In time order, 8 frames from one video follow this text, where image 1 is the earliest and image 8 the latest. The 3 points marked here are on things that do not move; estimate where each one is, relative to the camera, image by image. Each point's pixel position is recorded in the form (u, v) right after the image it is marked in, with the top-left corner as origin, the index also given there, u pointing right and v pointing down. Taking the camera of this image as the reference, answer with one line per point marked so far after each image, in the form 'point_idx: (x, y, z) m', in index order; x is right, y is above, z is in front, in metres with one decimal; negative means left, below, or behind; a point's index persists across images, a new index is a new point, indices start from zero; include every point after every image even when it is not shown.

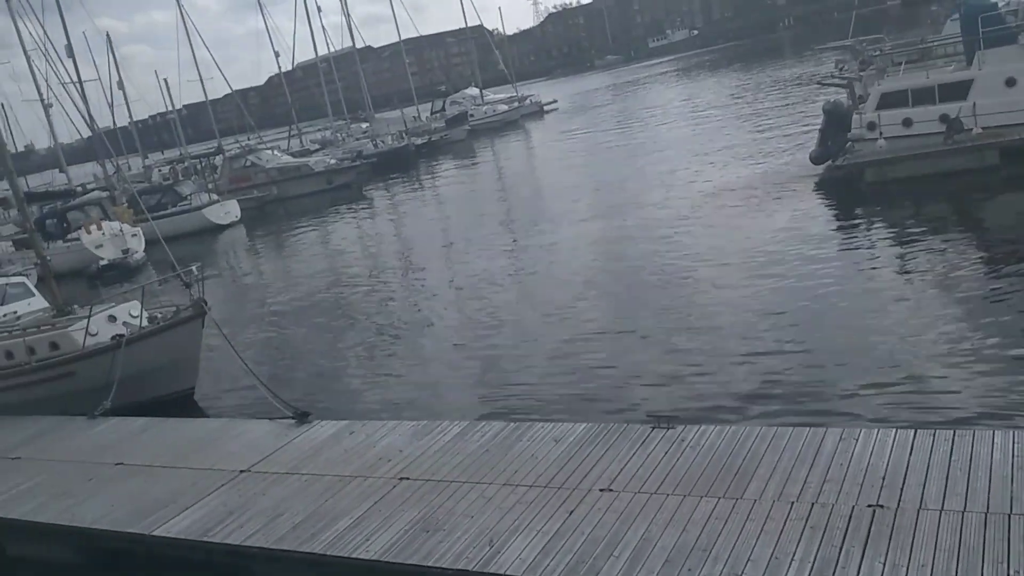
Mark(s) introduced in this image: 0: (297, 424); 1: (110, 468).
0: (-1.8, -1.2, +8.2) m
1: (-3.4, -1.5, +8.1) m
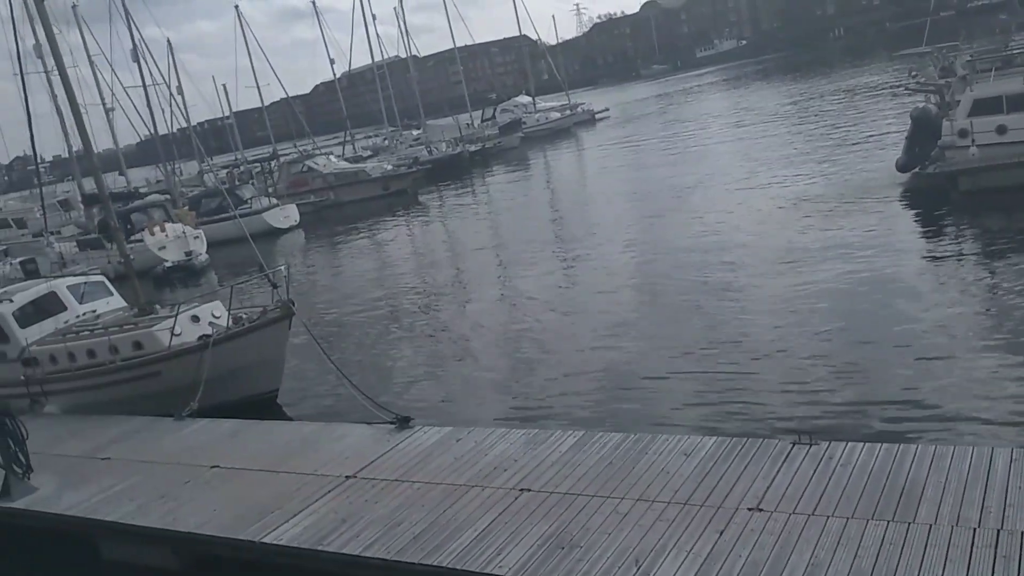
0: (-0.9, -1.2, +7.9) m
1: (-2.5, -1.5, +7.9) m
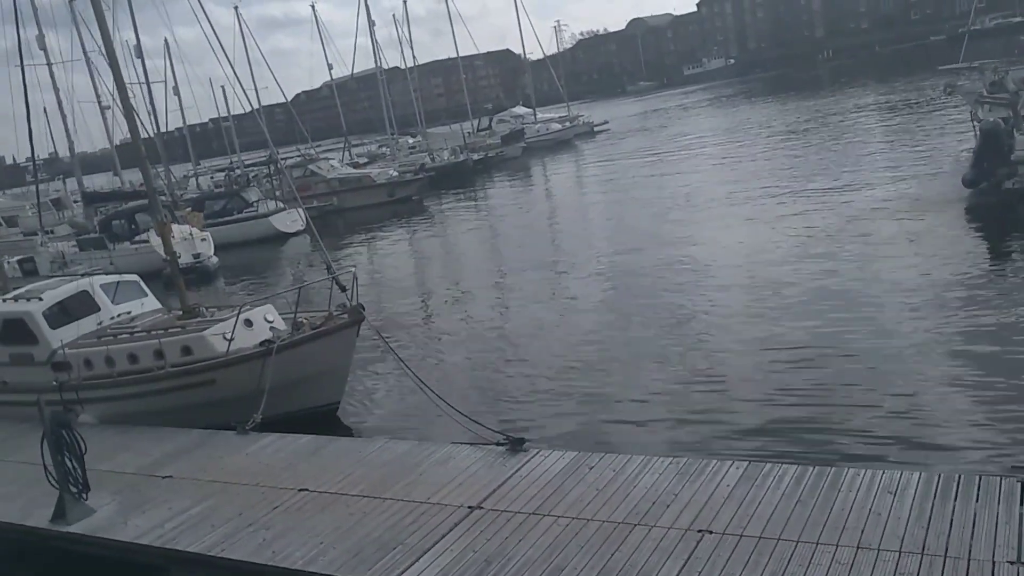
0: (0.0, -1.2, +7.0) m
1: (-1.6, -1.5, +6.9) m
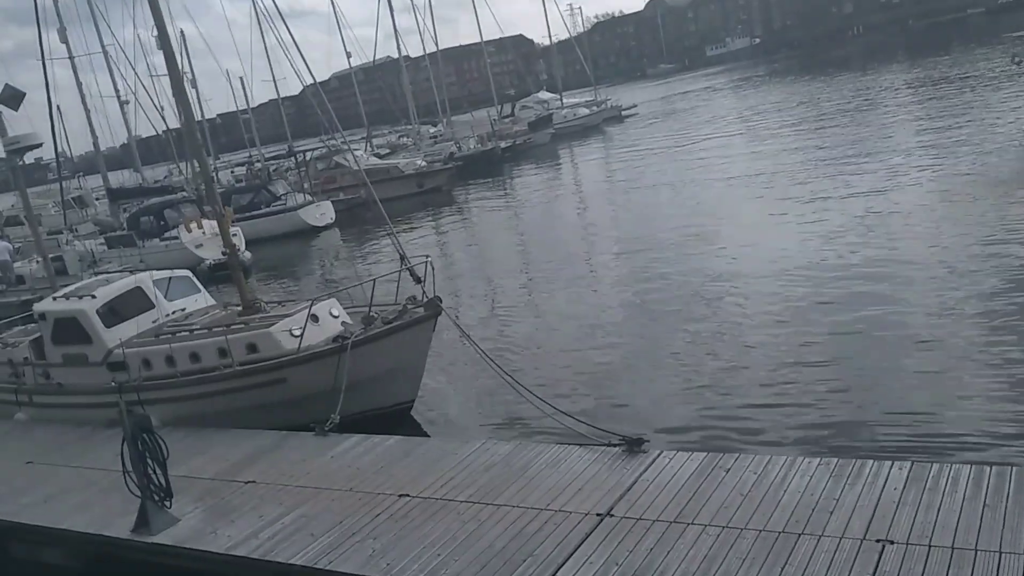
0: (+0.8, -1.1, +6.5) m
1: (-0.8, -1.5, +6.4) m
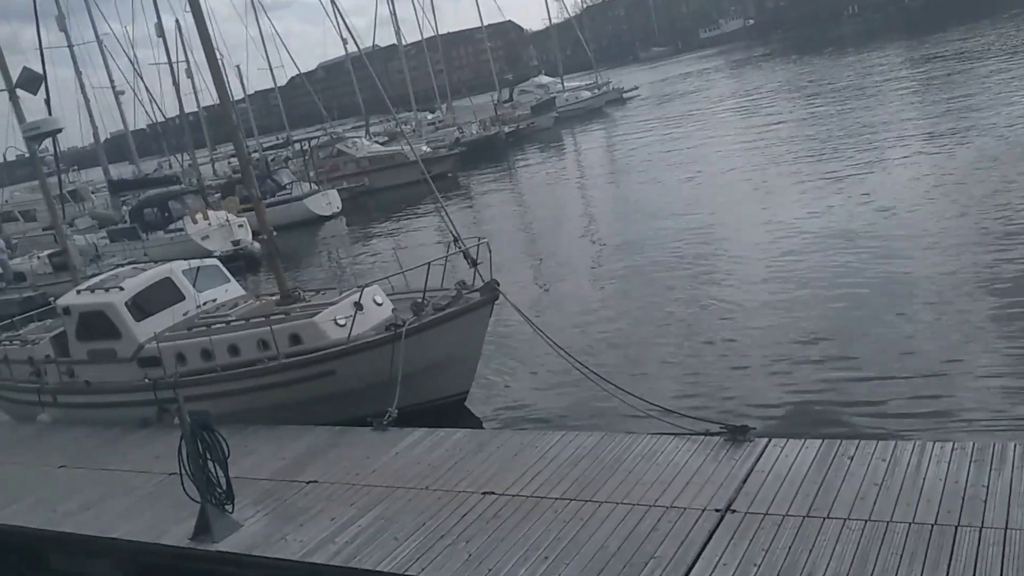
0: (+1.4, -1.0, +6.0) m
1: (-0.2, -1.3, +5.9) m
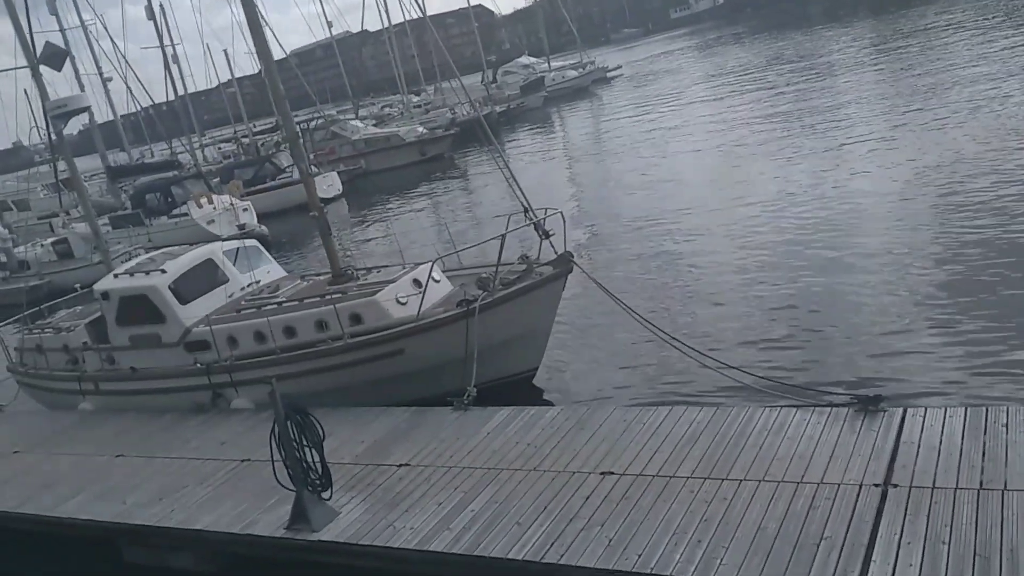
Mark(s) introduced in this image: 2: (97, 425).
0: (+2.1, -0.7, +5.8) m
1: (+0.6, -1.1, +5.7) m
2: (-4.2, -1.4, +9.5) m
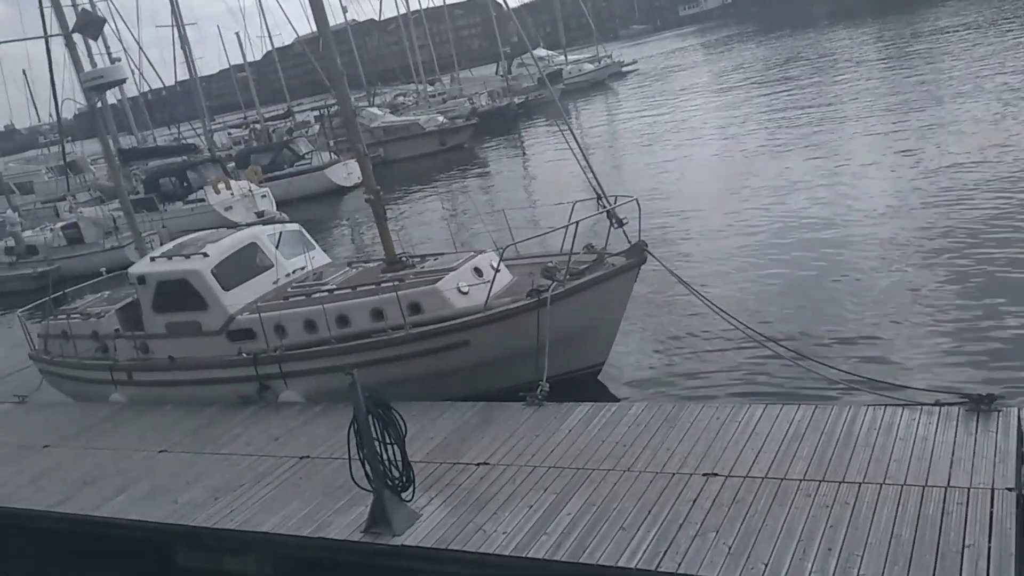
0: (+2.7, -0.7, +5.4) m
1: (+1.1, -1.1, +5.2) m
2: (-3.6, -1.2, +9.1) m
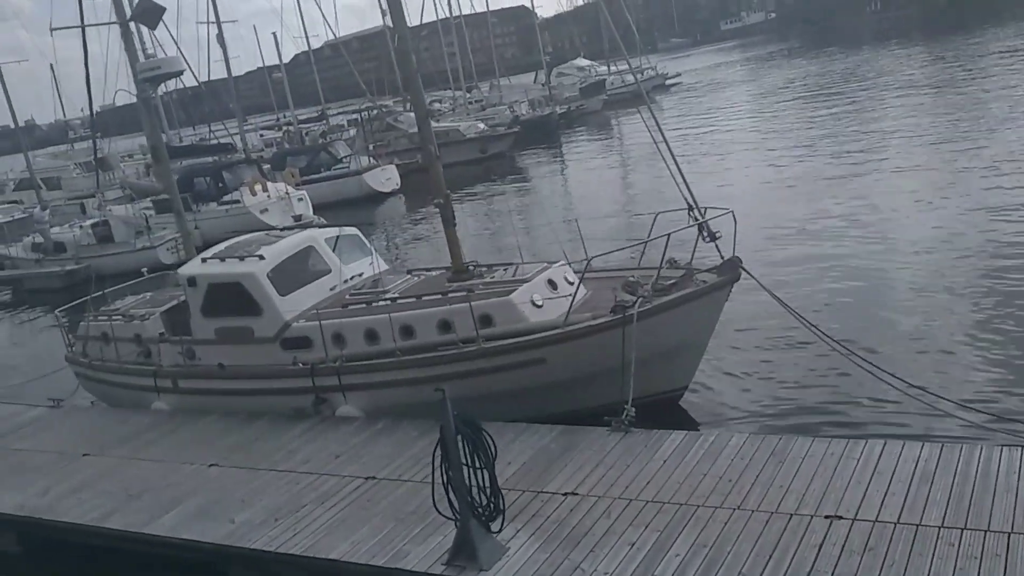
0: (+3.2, -0.9, +4.8) m
1: (+1.7, -1.2, +4.7) m
2: (-3.0, -1.2, +8.7) m
